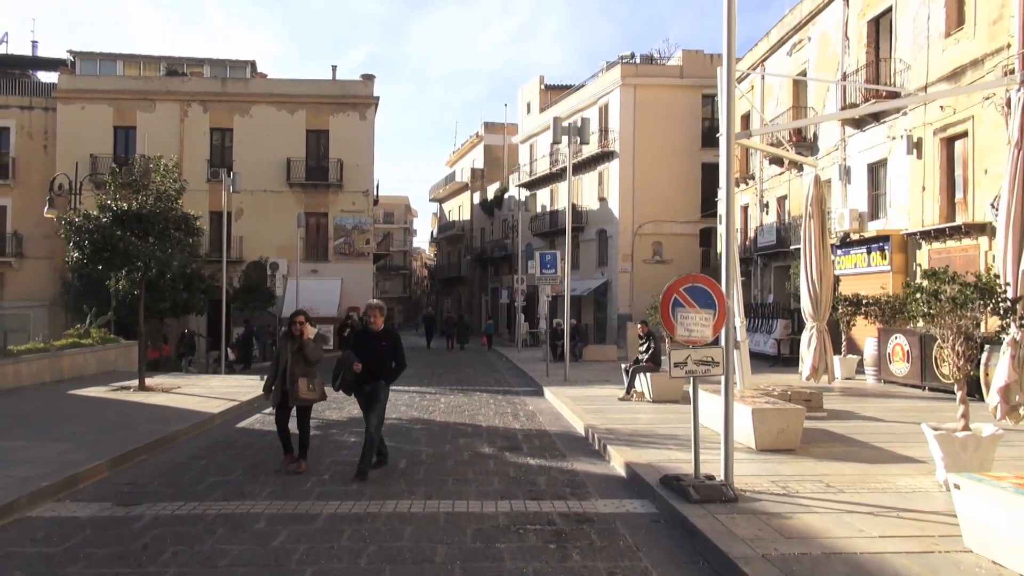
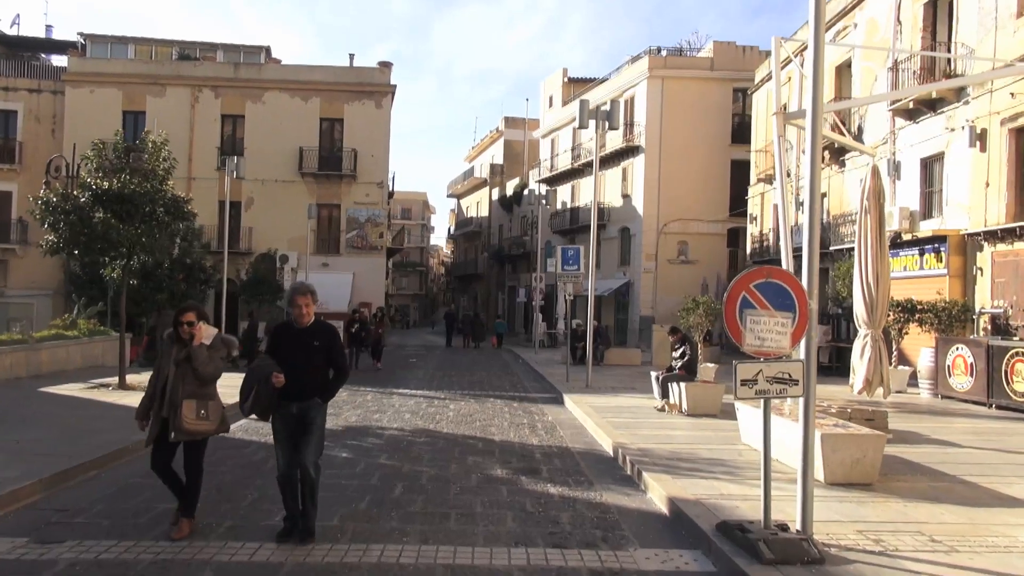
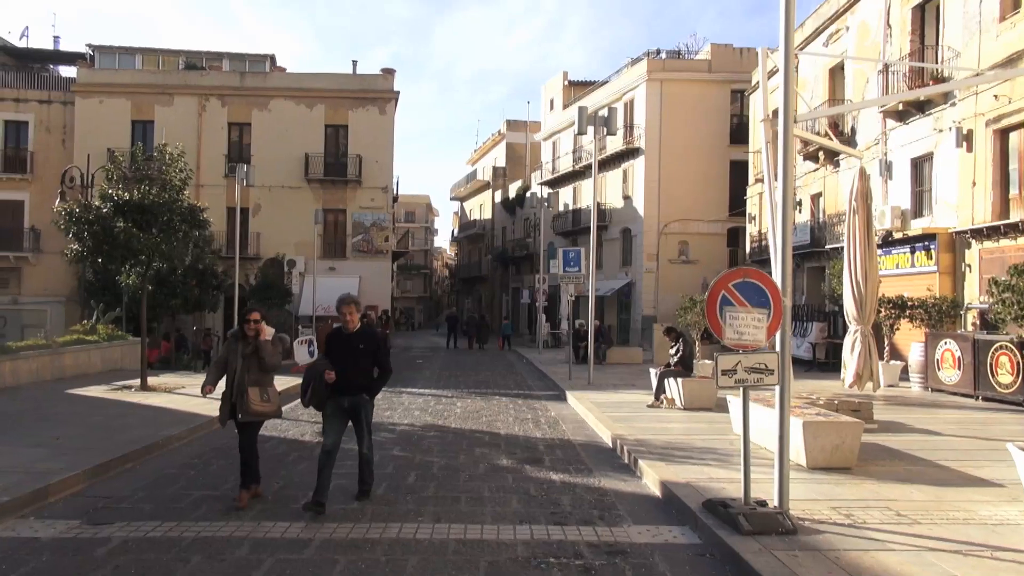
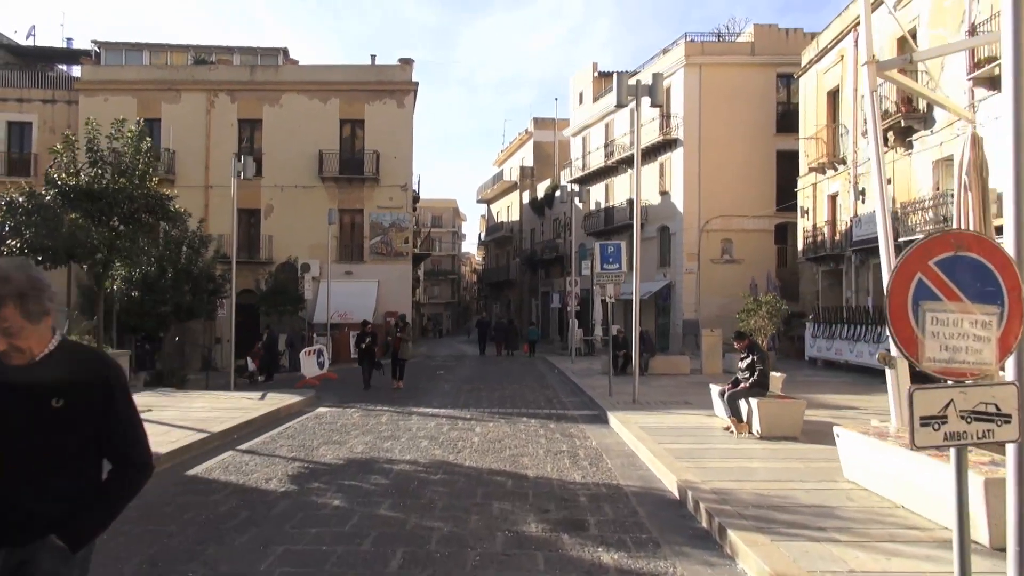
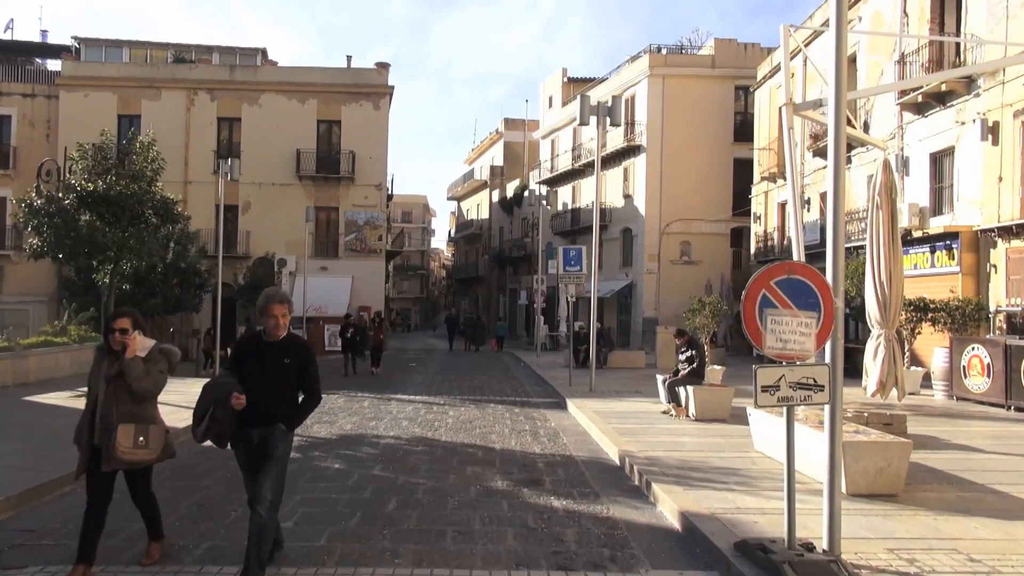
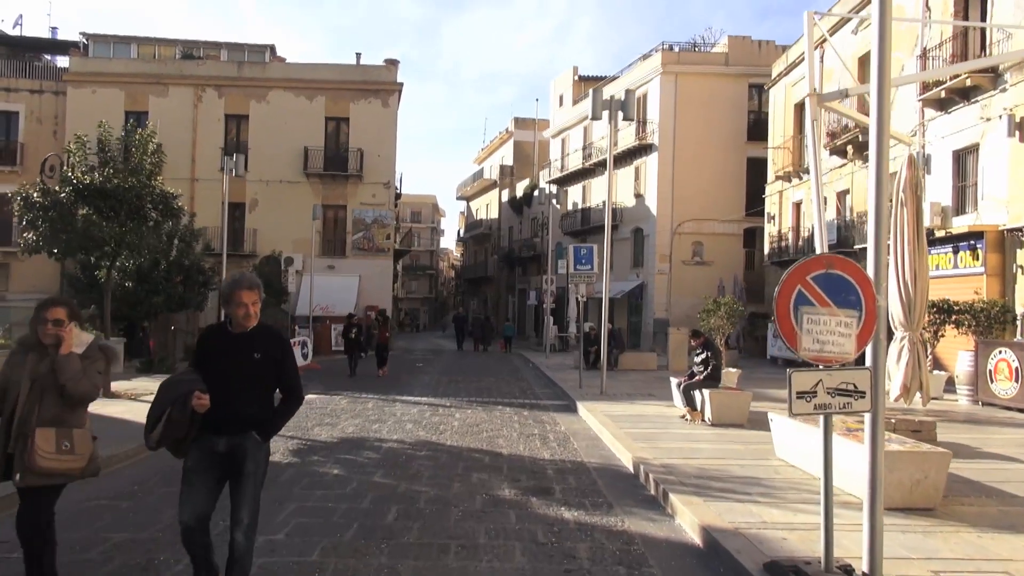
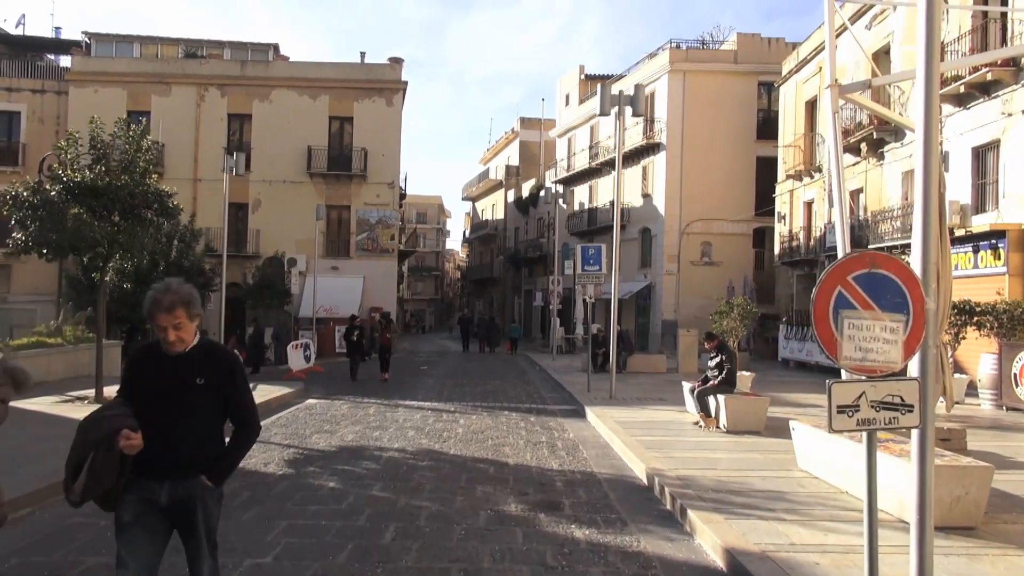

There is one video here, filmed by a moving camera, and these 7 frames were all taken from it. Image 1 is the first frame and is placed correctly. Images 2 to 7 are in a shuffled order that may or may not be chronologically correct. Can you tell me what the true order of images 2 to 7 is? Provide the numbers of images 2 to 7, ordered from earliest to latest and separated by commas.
3, 2, 5, 6, 7, 4
